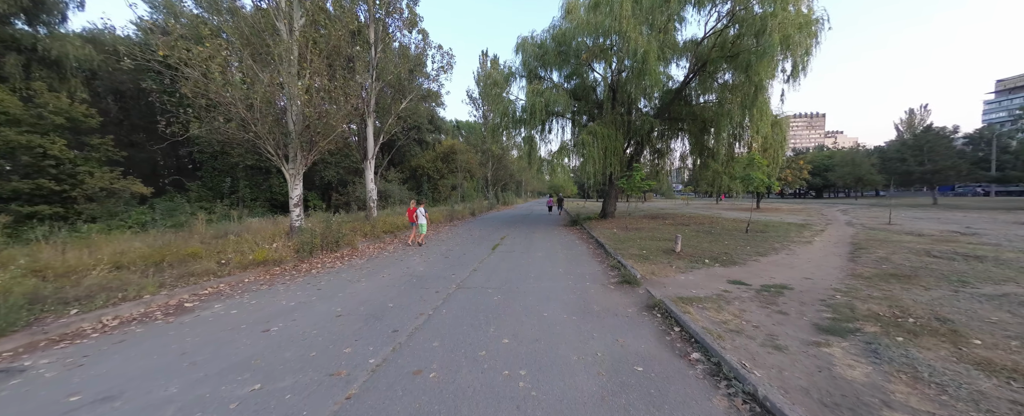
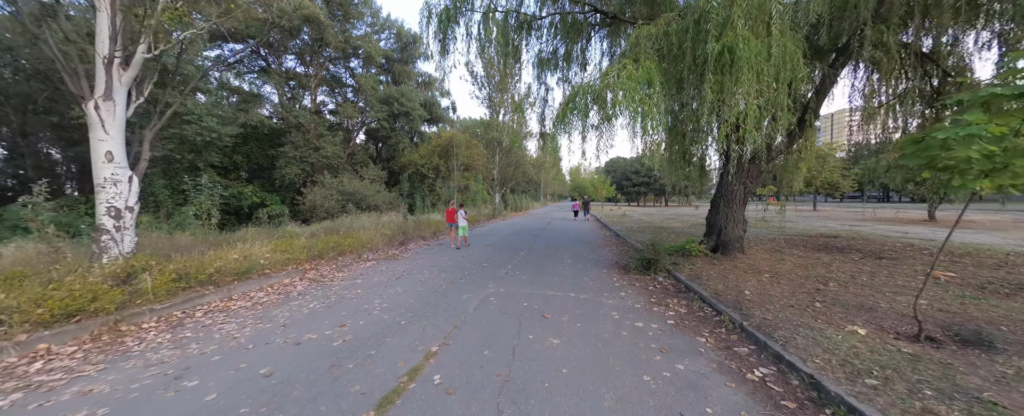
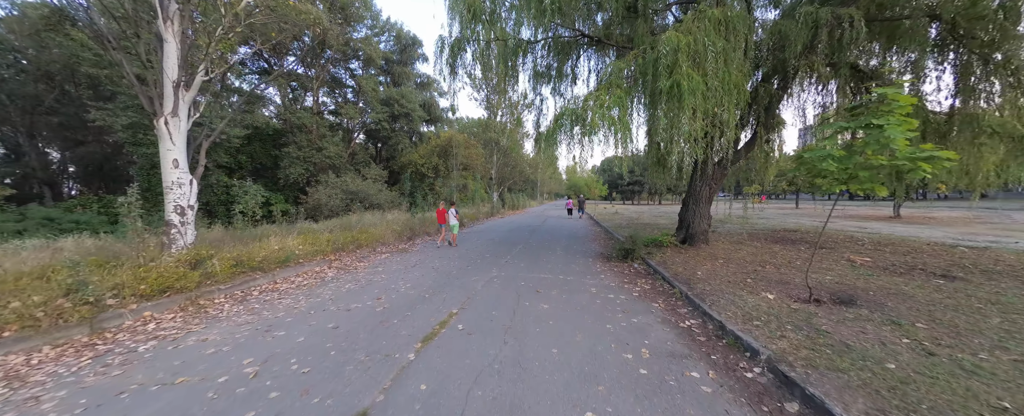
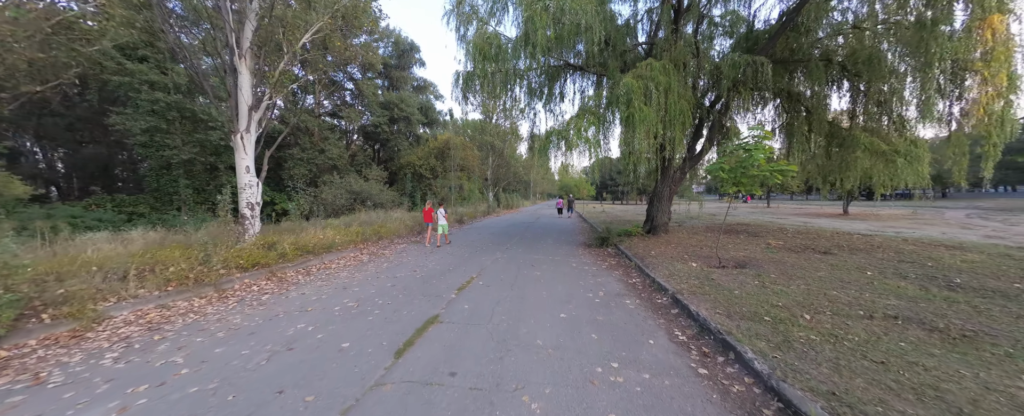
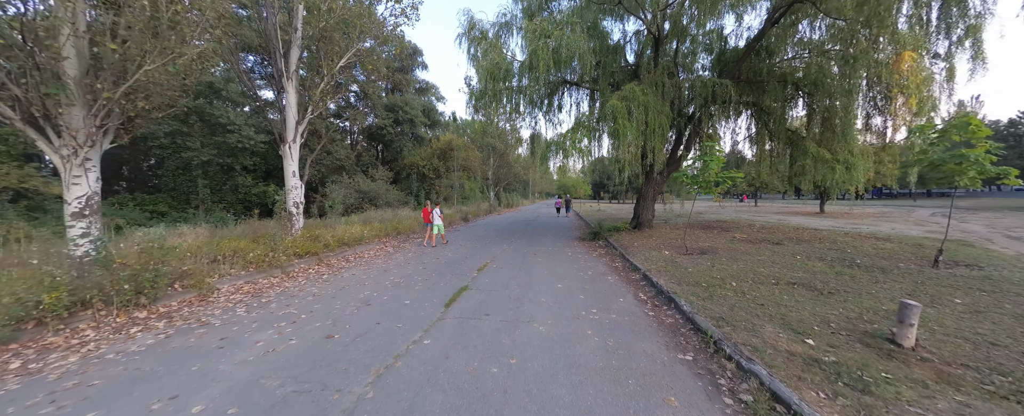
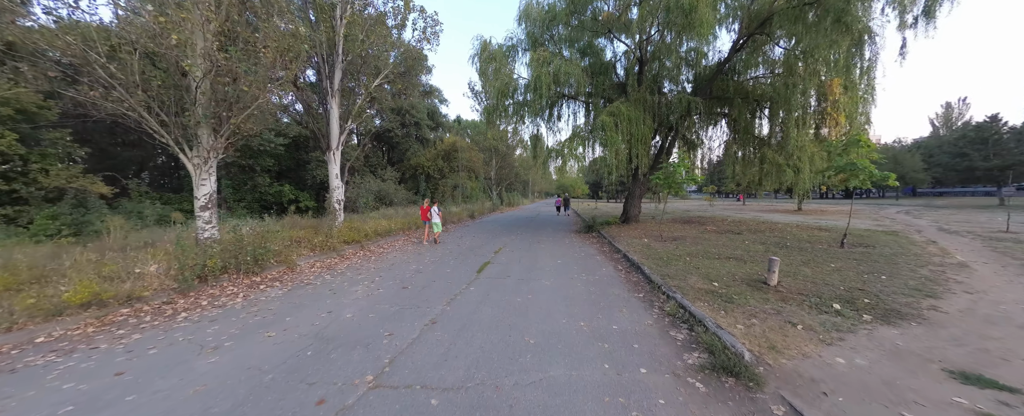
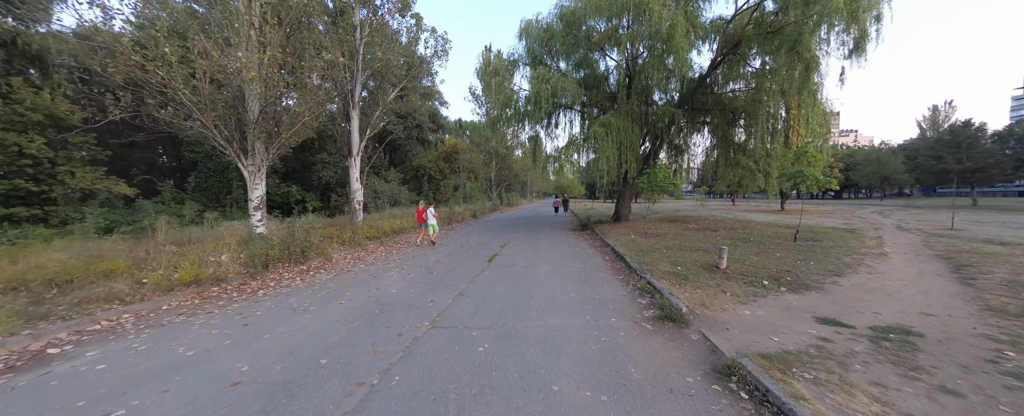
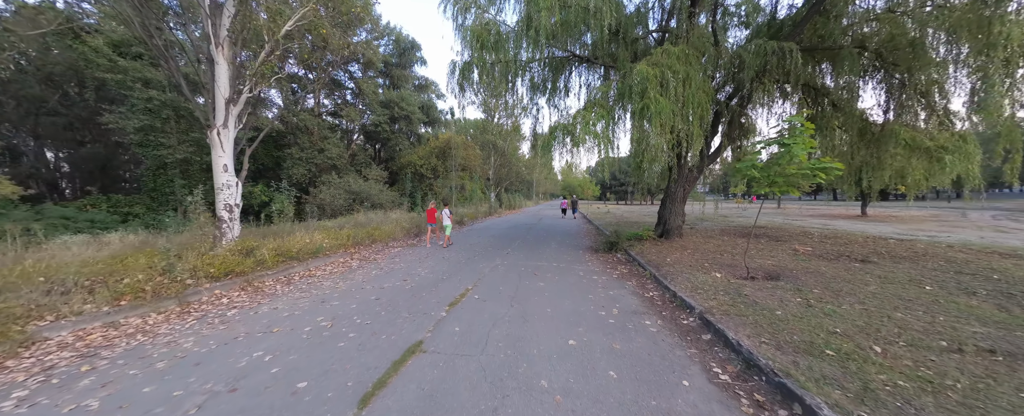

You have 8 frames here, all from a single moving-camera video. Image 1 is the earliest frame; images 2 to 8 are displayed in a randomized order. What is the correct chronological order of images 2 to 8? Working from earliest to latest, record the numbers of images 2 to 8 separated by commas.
7, 6, 5, 4, 8, 3, 2
